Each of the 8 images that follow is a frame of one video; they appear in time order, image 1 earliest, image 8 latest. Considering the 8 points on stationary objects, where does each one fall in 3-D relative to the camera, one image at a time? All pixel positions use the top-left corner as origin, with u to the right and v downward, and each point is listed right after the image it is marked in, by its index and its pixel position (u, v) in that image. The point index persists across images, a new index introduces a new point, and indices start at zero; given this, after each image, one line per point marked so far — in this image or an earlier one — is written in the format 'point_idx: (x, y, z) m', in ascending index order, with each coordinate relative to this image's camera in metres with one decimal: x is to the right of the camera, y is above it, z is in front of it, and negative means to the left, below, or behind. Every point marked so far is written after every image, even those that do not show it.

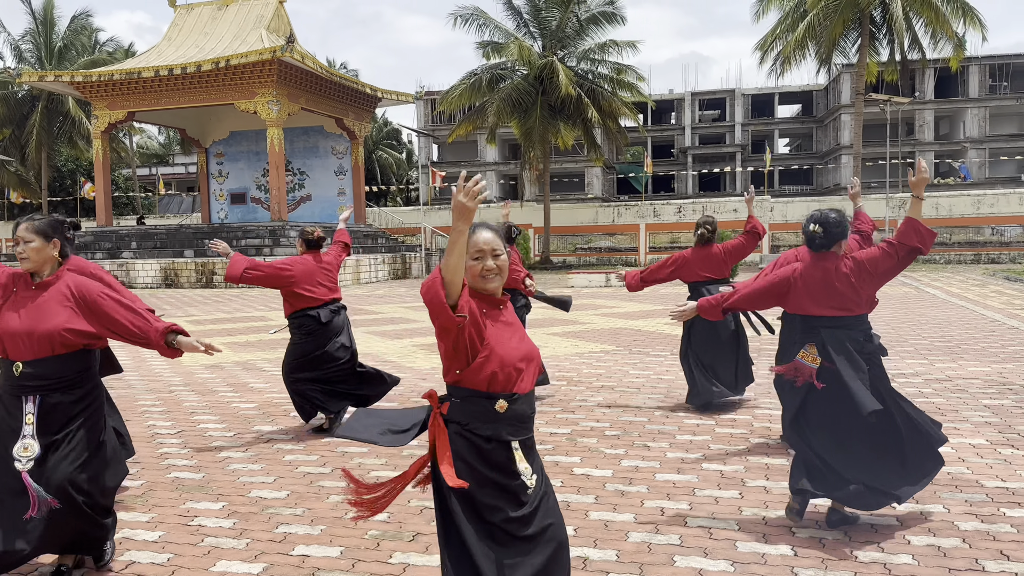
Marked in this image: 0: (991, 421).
0: (+3.7, -1.0, +6.3) m
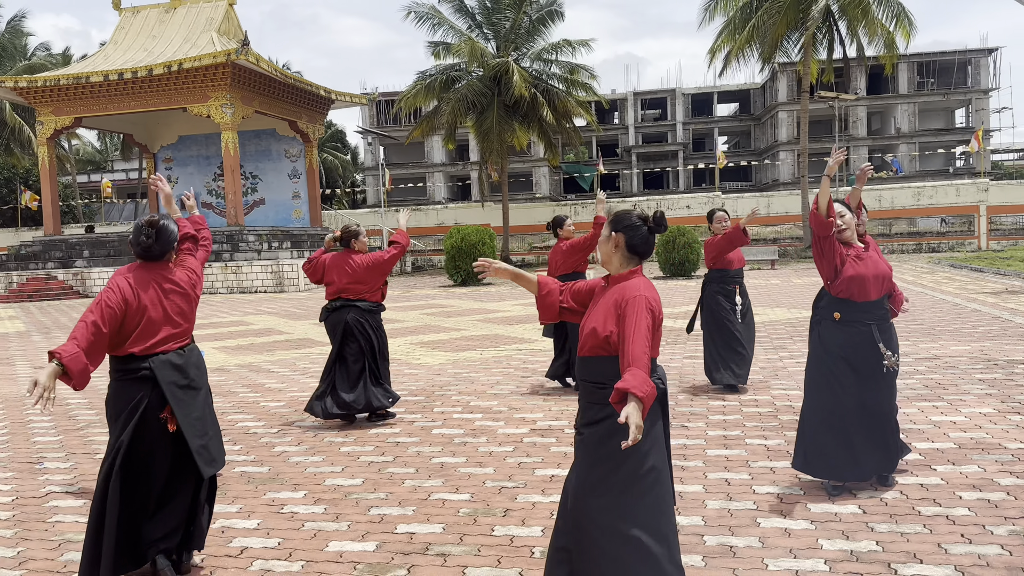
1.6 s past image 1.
0: (+3.9, -0.8, +6.8) m
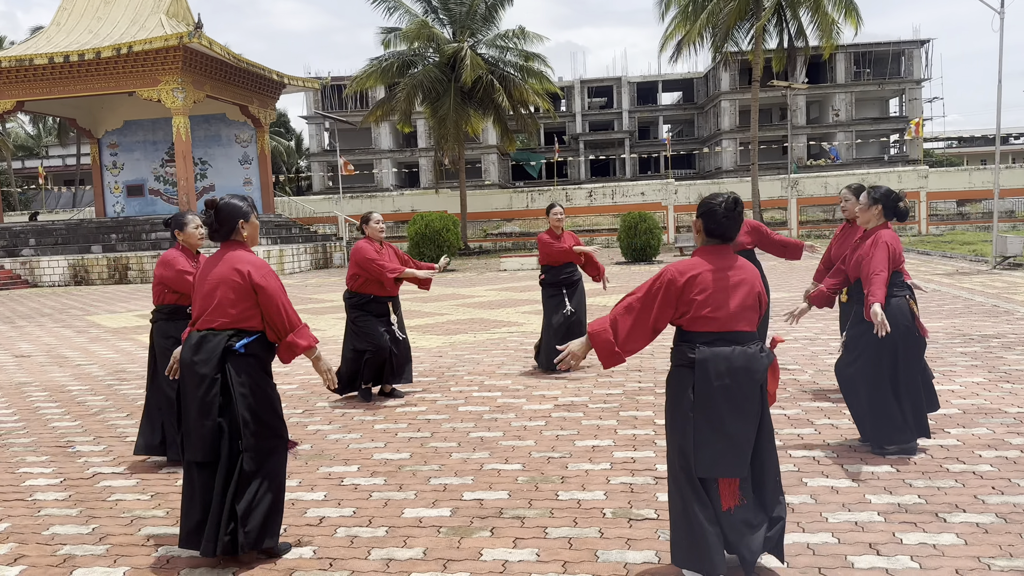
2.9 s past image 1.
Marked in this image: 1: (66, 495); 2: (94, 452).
0: (+4.1, -0.7, +7.3) m
1: (-2.5, -1.2, +4.7) m
2: (-2.8, -1.1, +5.7) m
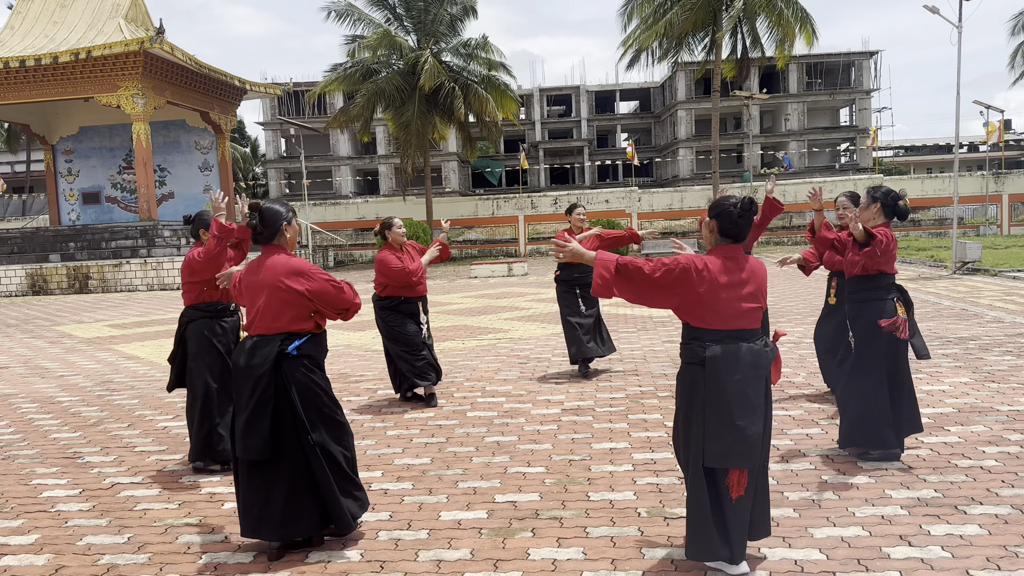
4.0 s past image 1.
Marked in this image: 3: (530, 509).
0: (+4.1, -0.7, +7.6) m
1: (-2.4, -1.2, +4.7) m
2: (-2.7, -1.2, +5.6) m
3: (+0.1, -1.1, +4.3) m
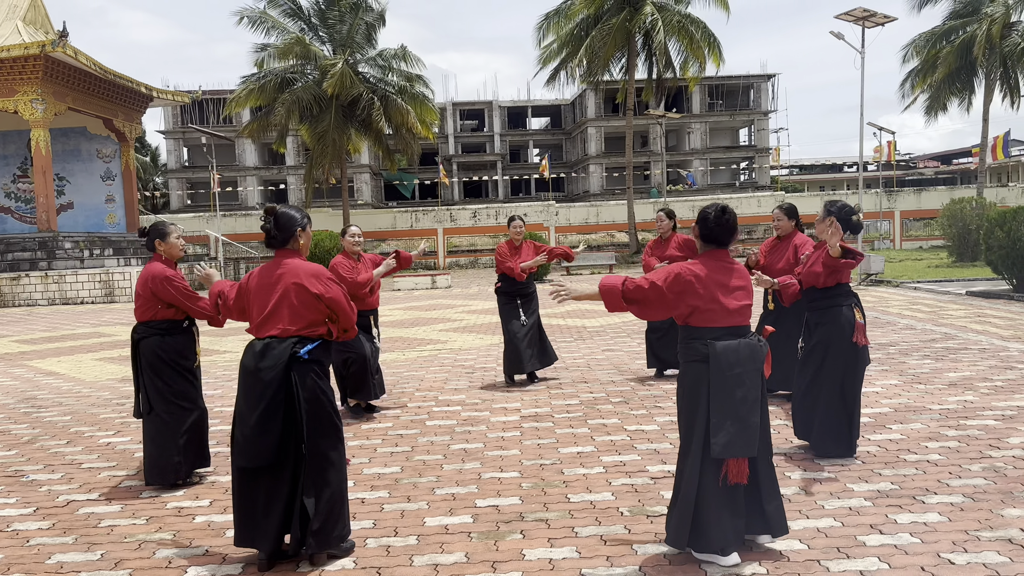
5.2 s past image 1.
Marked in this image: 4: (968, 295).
0: (+3.6, -0.8, +8.1) m
1: (-2.5, -1.3, +4.5) m
2: (-2.9, -1.2, +5.4) m
3: (0.0, -1.2, +4.3) m
4: (+8.6, -0.1, +15.8) m
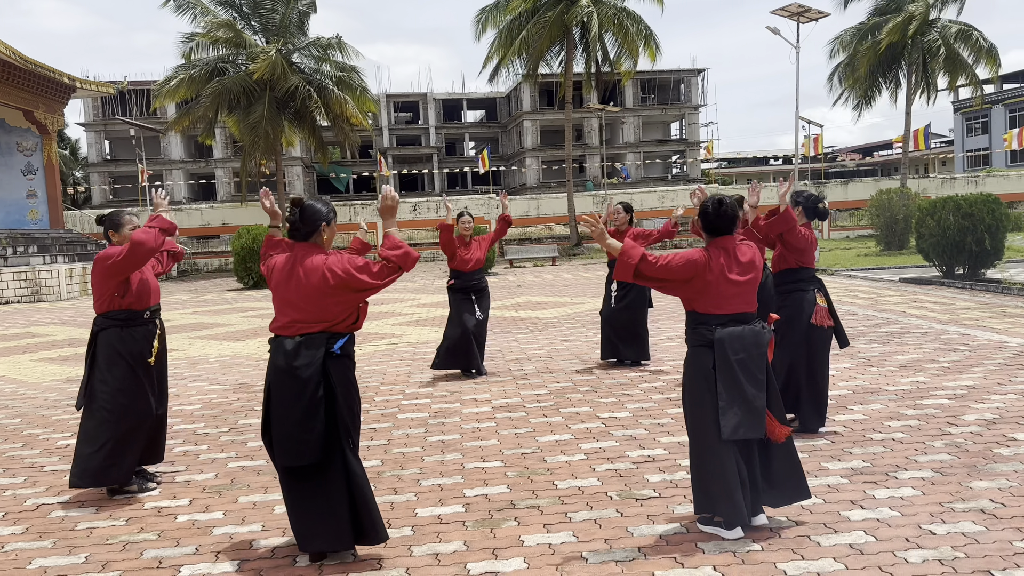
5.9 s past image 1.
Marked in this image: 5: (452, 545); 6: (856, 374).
0: (+3.3, -0.6, +8.4) m
1: (-2.5, -1.2, +4.3) m
2: (-3.1, -1.2, +5.2) m
3: (0.0, -1.1, +4.4) m
4: (+7.6, +0.1, +16.4) m
5: (-0.3, -1.2, +3.8) m
6: (+3.0, -0.7, +7.3) m
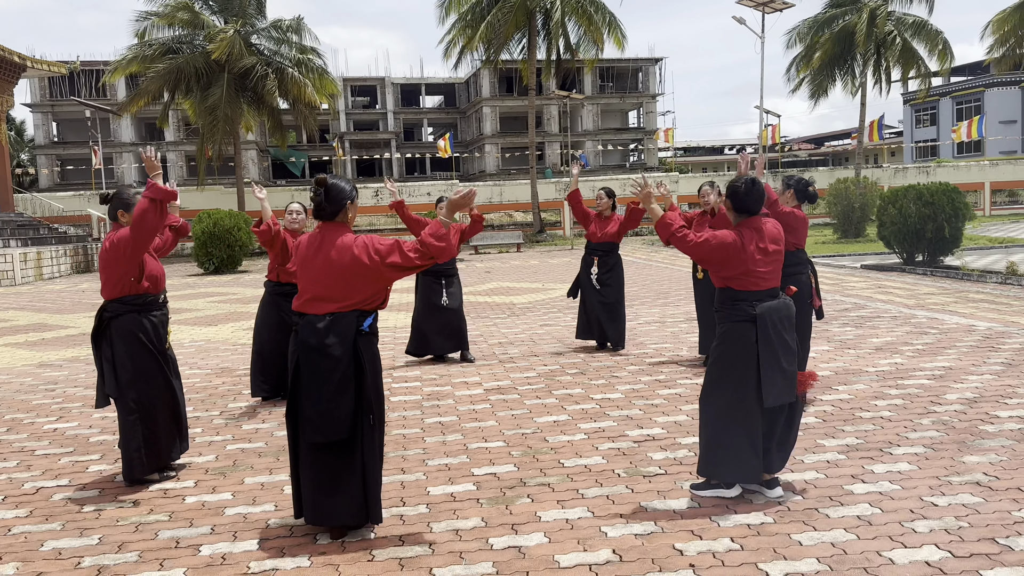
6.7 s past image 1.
0: (+3.1, -0.5, +8.6) m
1: (-2.5, -1.1, +4.3) m
2: (-3.0, -1.1, +5.1) m
3: (0.0, -1.0, +4.4) m
4: (+7.1, +0.4, +16.8) m
5: (-0.2, -1.1, +3.8) m
6: (+2.9, -0.6, +7.5) m
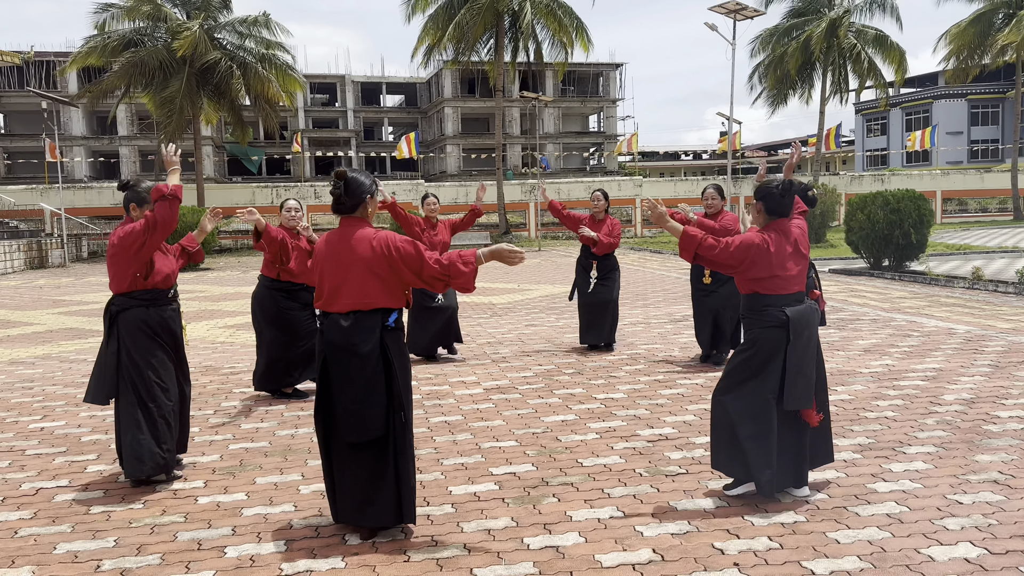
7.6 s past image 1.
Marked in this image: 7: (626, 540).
0: (+3.0, -0.5, +8.7) m
1: (-2.4, -1.1, +4.1) m
2: (-3.0, -1.1, +4.9) m
3: (+0.1, -1.0, +4.4) m
4: (+6.5, +0.3, +17.1) m
5: (-0.1, -1.1, +3.8) m
6: (+2.8, -0.6, +7.6) m
7: (+0.5, -1.1, +3.5) m
